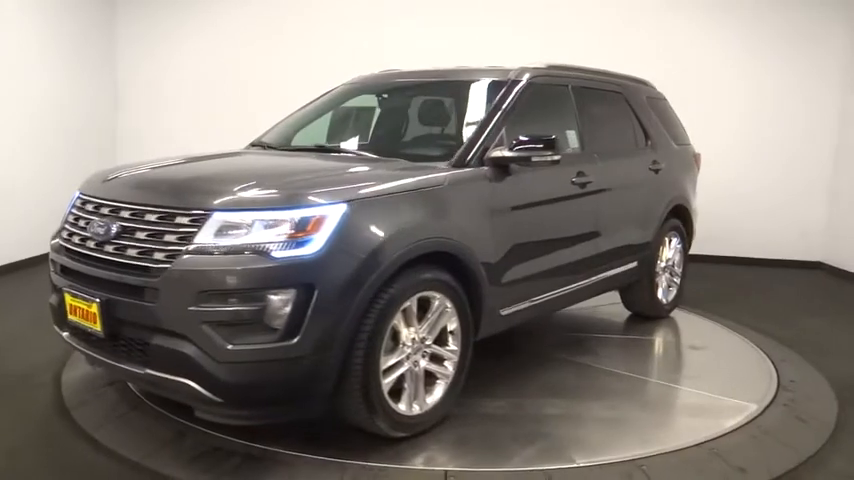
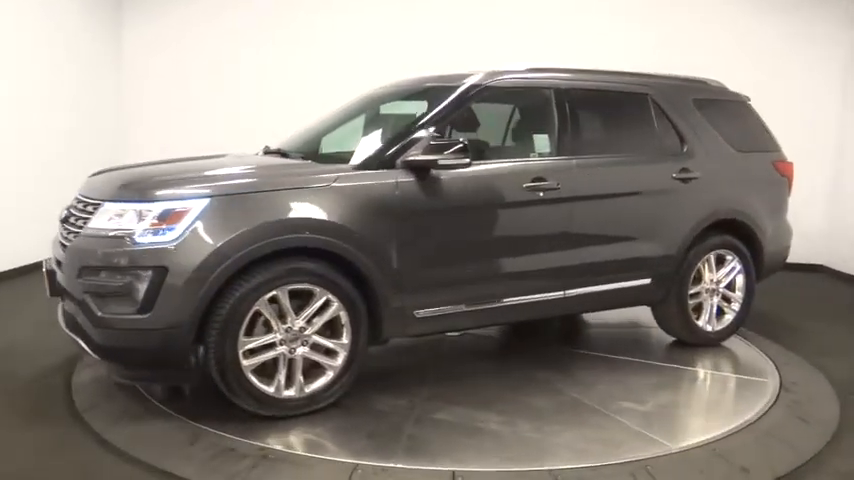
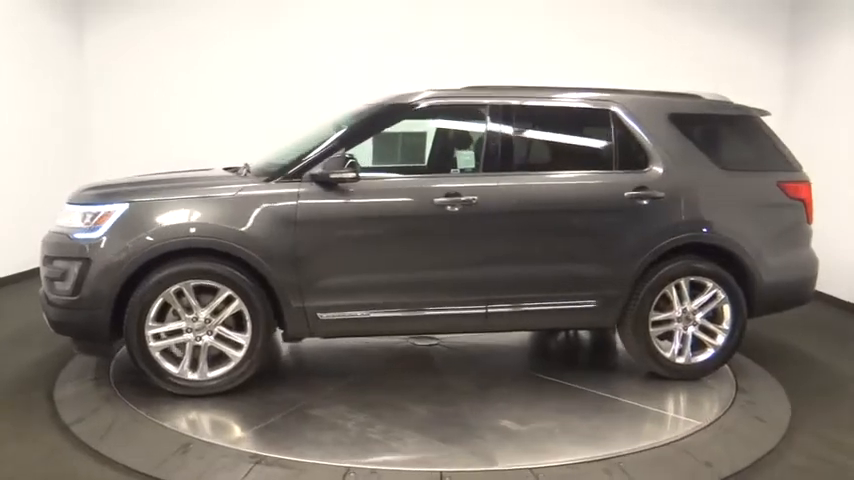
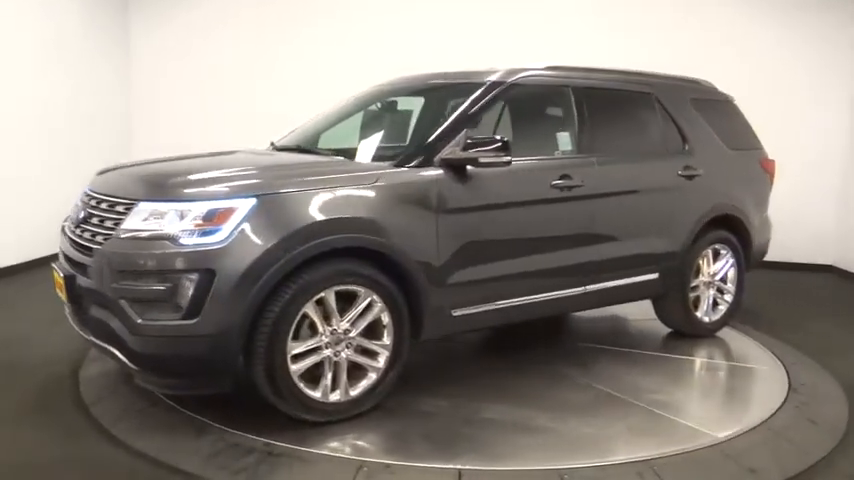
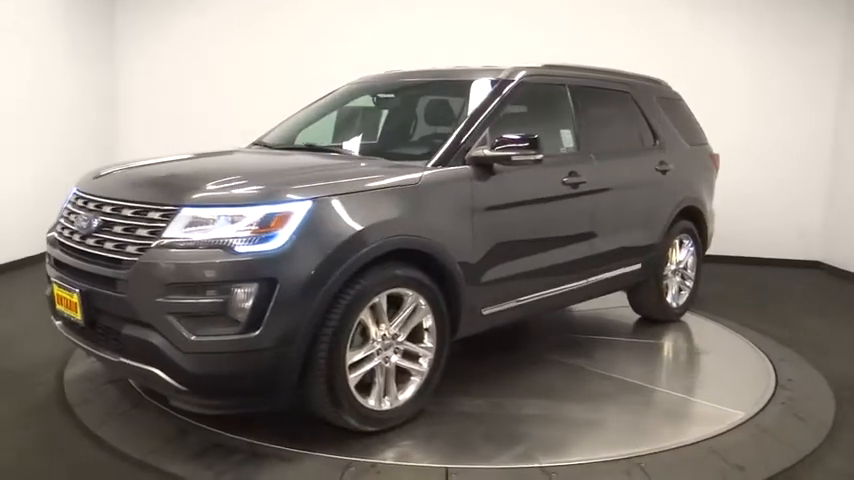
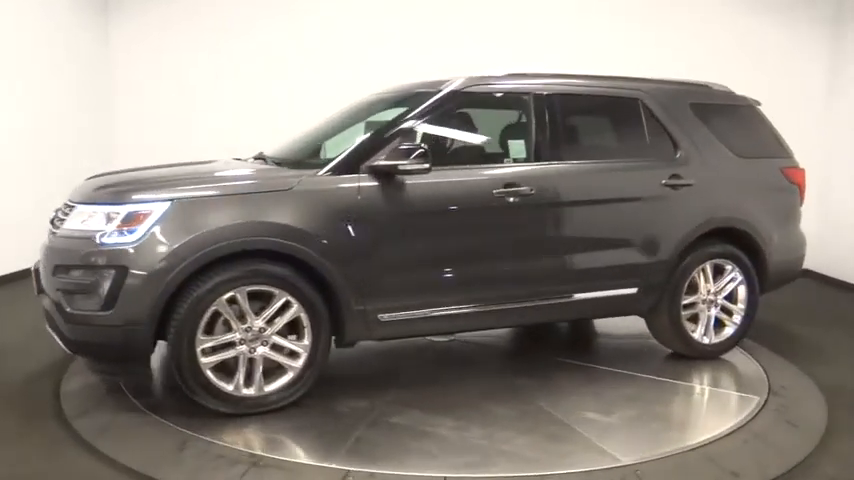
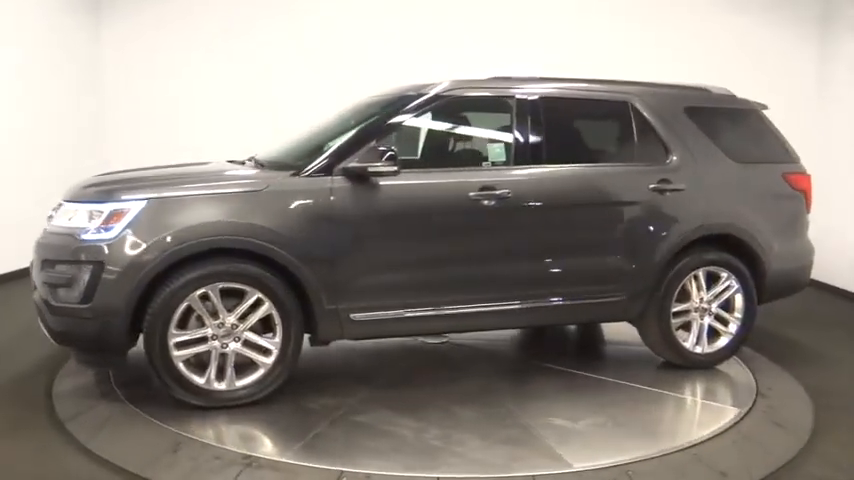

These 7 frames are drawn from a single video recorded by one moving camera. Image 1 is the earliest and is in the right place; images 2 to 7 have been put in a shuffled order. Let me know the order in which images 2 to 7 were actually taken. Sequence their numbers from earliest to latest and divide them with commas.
5, 4, 2, 6, 7, 3
